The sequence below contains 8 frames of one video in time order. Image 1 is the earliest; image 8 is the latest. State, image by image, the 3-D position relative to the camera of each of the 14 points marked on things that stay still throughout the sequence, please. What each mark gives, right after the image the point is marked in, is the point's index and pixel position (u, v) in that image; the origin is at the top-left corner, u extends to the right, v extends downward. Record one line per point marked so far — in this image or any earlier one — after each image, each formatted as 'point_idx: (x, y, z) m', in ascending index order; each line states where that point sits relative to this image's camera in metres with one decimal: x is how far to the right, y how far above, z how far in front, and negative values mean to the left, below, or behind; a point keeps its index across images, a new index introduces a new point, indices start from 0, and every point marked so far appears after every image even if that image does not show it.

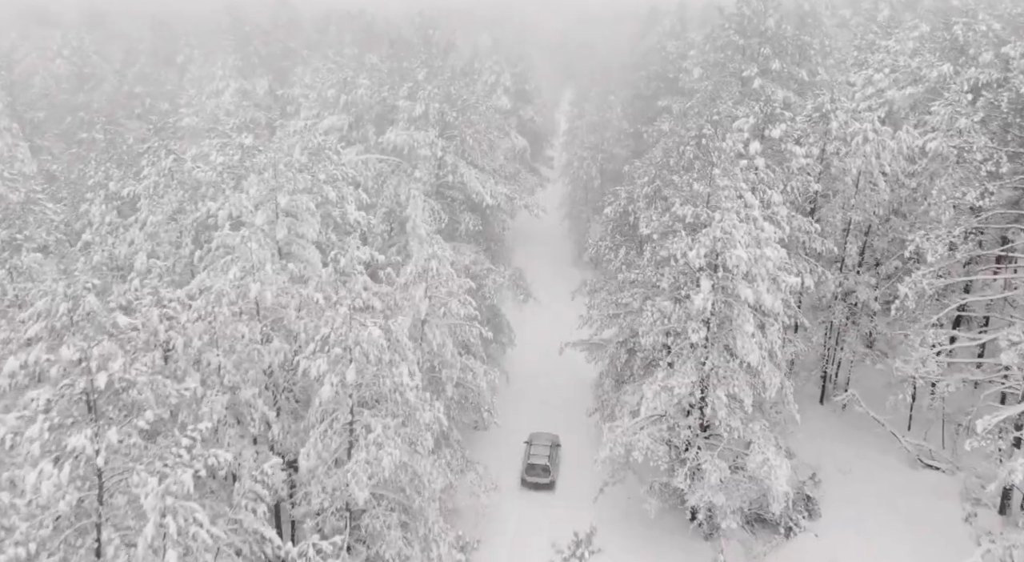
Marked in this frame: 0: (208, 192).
0: (-7.0, +2.0, +20.0) m
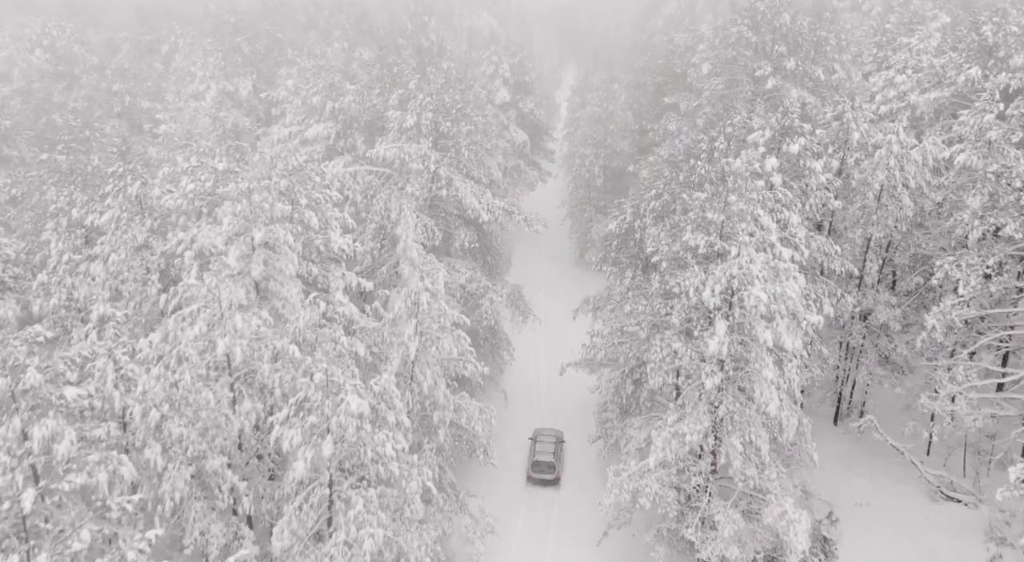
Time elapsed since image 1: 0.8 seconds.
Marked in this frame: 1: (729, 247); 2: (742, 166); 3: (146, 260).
0: (-7.0, +1.2, +18.4) m
1: (+4.9, +0.8, +19.6) m
2: (+5.2, +2.6, +19.5) m
3: (-7.5, +0.4, +17.7) m
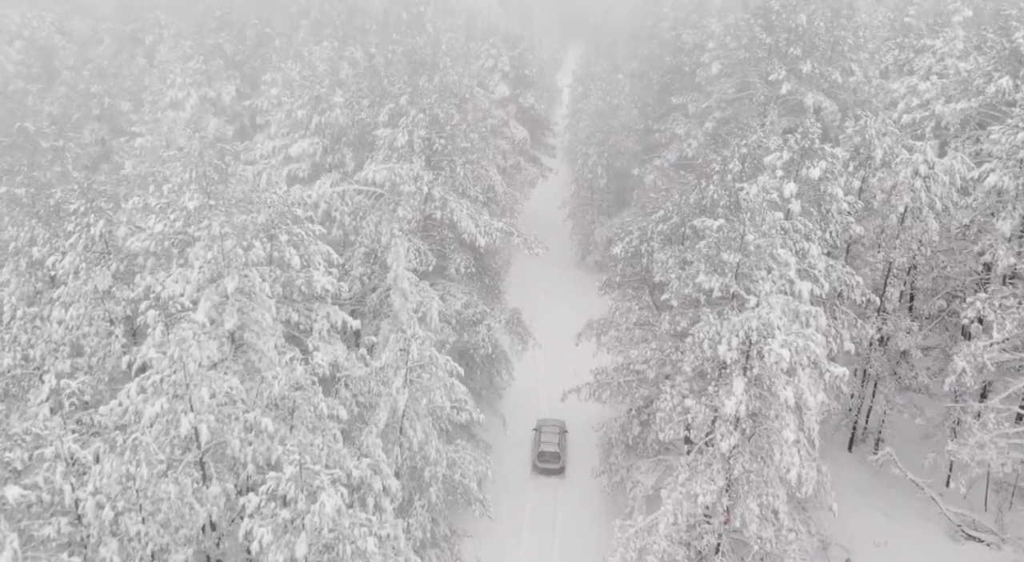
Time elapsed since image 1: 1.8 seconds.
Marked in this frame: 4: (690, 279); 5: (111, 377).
0: (-7.1, +0.3, +16.9) m
1: (+4.8, -0.1, +18.1) m
2: (+5.1, +1.7, +18.0) m
3: (-7.5, -0.6, +16.2) m
4: (+3.9, 0.0, +18.9) m
5: (-7.5, -1.8, +16.3) m
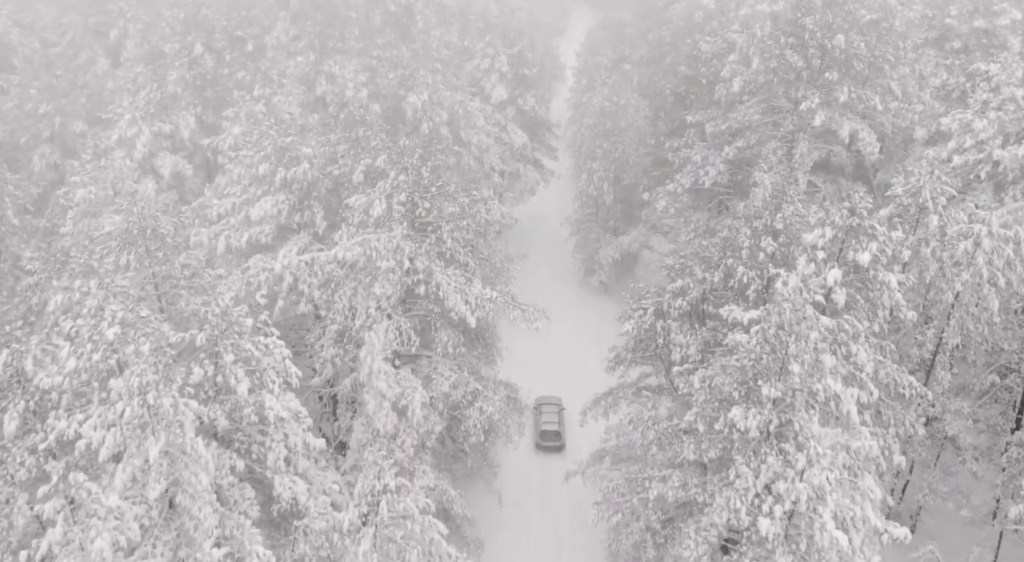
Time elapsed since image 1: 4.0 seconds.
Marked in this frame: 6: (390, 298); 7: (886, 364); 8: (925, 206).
0: (-7.2, -2.0, +13.9) m
1: (+4.7, -2.4, +15.1) m
2: (+5.0, -0.6, +14.9) m
3: (-7.7, -2.9, +13.3) m
4: (+3.8, -2.1, +15.9) m
5: (-7.7, -4.1, +13.5) m
6: (-2.7, -0.4, +19.3) m
7: (+7.9, -1.8, +18.5) m
8: (+9.4, +1.7, +19.9) m
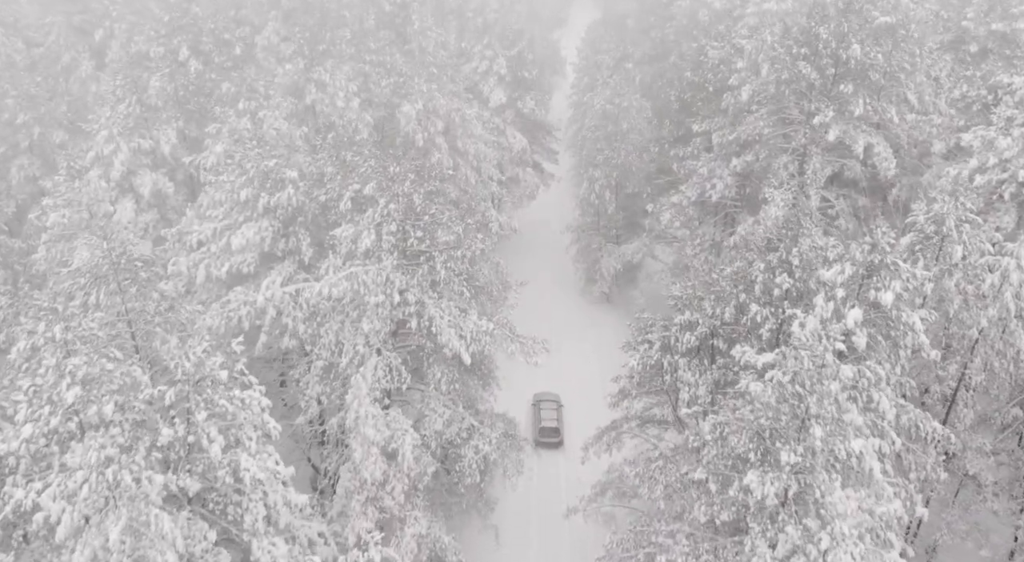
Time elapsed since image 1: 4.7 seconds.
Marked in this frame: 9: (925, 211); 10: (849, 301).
0: (-7.3, -2.8, +12.8) m
1: (+4.7, -3.2, +14.0) m
2: (+4.9, -1.4, +13.7) m
3: (-7.7, -3.7, +12.2) m
4: (+3.7, -2.9, +14.8) m
5: (-7.7, -4.9, +12.4) m
6: (-2.7, -1.1, +18.1) m
7: (+7.9, -2.5, +17.3) m
8: (+9.4, +1.0, +18.7) m
9: (+9.2, +1.5, +19.4) m
10: (+6.5, -0.4, +16.7) m
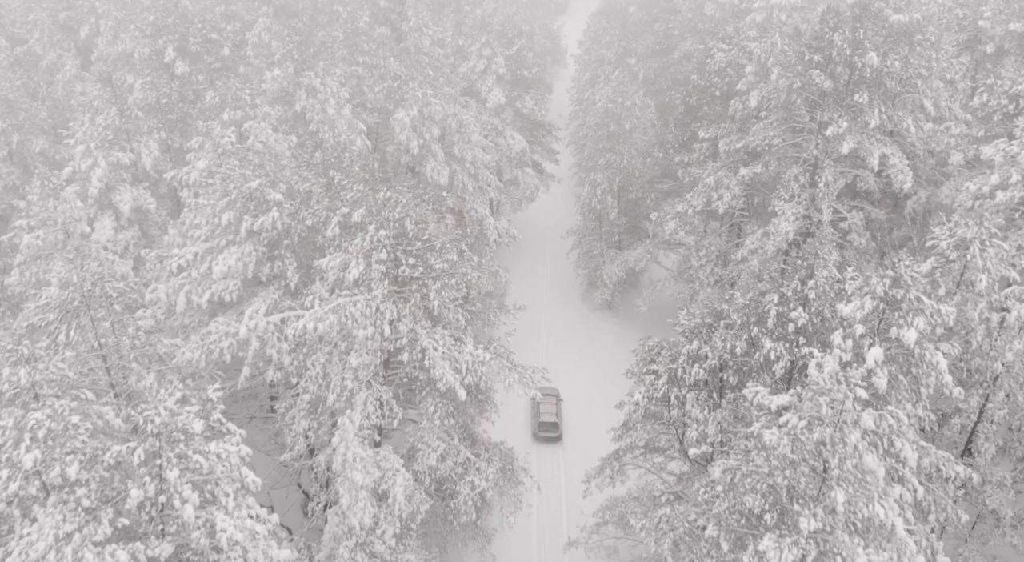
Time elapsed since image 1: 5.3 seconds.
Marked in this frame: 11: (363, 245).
0: (-7.3, -3.5, +11.8) m
1: (+4.6, -3.9, +13.0) m
2: (+4.9, -2.1, +12.7) m
3: (-7.8, -4.4, +11.2) m
4: (+3.6, -3.6, +13.8) m
5: (-7.8, -5.6, +11.4) m
6: (-2.8, -1.7, +17.1) m
7: (+7.8, -3.1, +16.3) m
8: (+9.3, +0.4, +17.6) m
9: (+9.2, +1.0, +18.3) m
10: (+6.4, -1.0, +15.7) m
11: (-2.9, +0.7, +17.2) m
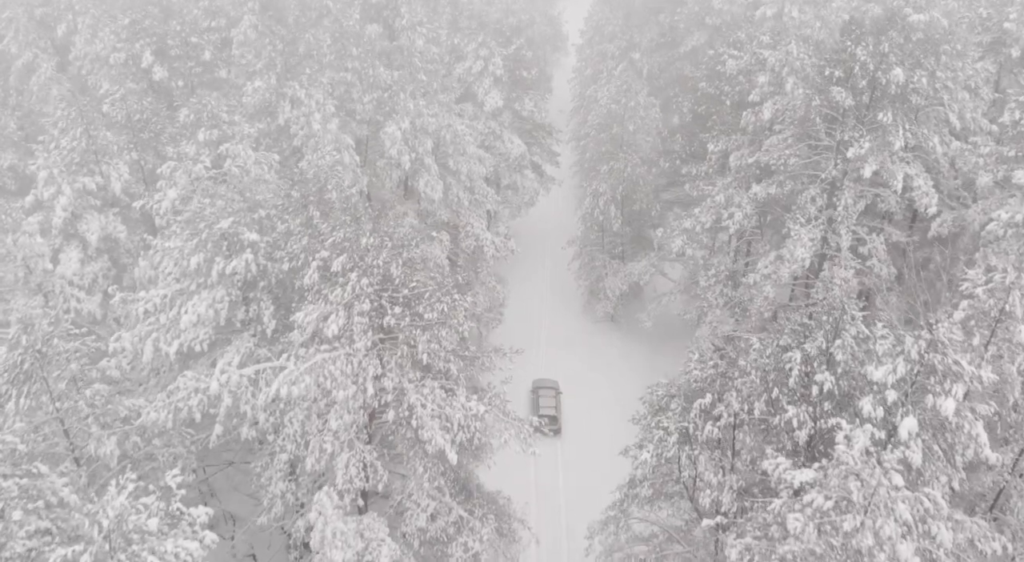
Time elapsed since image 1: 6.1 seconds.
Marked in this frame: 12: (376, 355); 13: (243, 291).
0: (-7.4, -4.6, +10.4) m
1: (+4.5, -4.9, +11.6) m
2: (+4.8, -3.1, +11.3) m
3: (-7.9, -5.5, +9.9) m
4: (+3.6, -4.6, +12.4) m
5: (-7.8, -6.7, +10.1) m
6: (-2.9, -2.7, +15.7) m
7: (+7.7, -4.1, +14.9) m
8: (+9.2, -0.6, +16.1) m
9: (+9.1, 0.0, +16.8) m
10: (+6.3, -2.0, +14.2) m
11: (-3.0, -0.2, +15.7) m
12: (-2.5, -1.4, +15.9) m
13: (-5.3, -0.3, +17.1) m
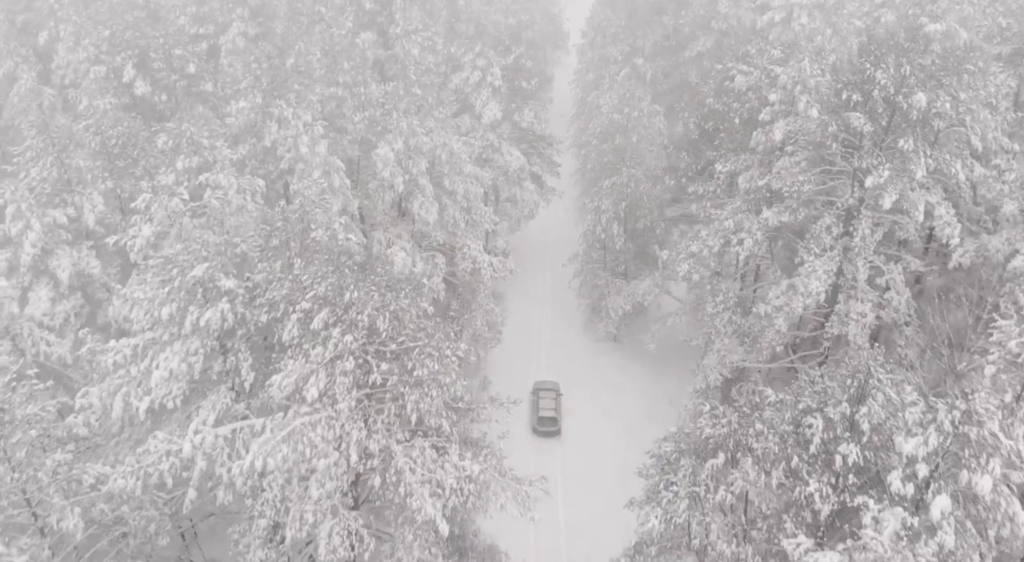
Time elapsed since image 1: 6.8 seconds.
0: (-7.5, -5.5, +9.3) m
1: (+4.5, -5.9, +10.5) m
2: (+4.8, -4.1, +10.1) m
3: (-7.9, -6.5, +8.8) m
4: (+3.5, -5.6, +11.3) m
5: (-7.9, -7.7, +9.0) m
6: (-2.9, -3.6, +14.5) m
7: (+7.7, -5.0, +13.8) m
8: (+9.2, -1.5, +14.9) m
9: (+9.0, -0.9, +15.6) m
10: (+6.3, -3.0, +13.0) m
11: (-3.1, -1.1, +14.5) m
12: (-2.5, -2.3, +14.7) m
13: (-5.3, -1.2, +16.0) m
